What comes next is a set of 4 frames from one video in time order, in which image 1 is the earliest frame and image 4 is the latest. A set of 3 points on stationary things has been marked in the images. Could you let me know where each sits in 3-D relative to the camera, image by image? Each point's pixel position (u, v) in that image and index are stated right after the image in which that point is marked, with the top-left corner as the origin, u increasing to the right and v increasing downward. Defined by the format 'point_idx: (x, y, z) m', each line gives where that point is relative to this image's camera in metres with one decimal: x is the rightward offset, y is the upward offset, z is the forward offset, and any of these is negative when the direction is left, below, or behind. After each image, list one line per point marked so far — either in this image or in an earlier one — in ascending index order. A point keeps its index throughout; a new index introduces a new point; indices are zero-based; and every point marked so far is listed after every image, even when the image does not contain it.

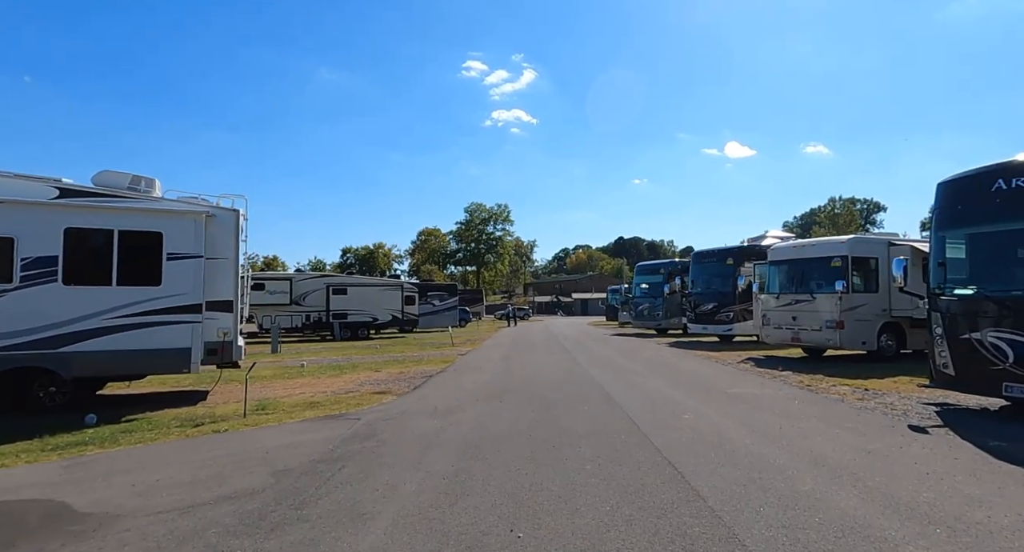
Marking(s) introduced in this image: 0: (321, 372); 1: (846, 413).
0: (-5.4, -2.7, +16.9) m
1: (+4.8, -2.0, +8.7) m
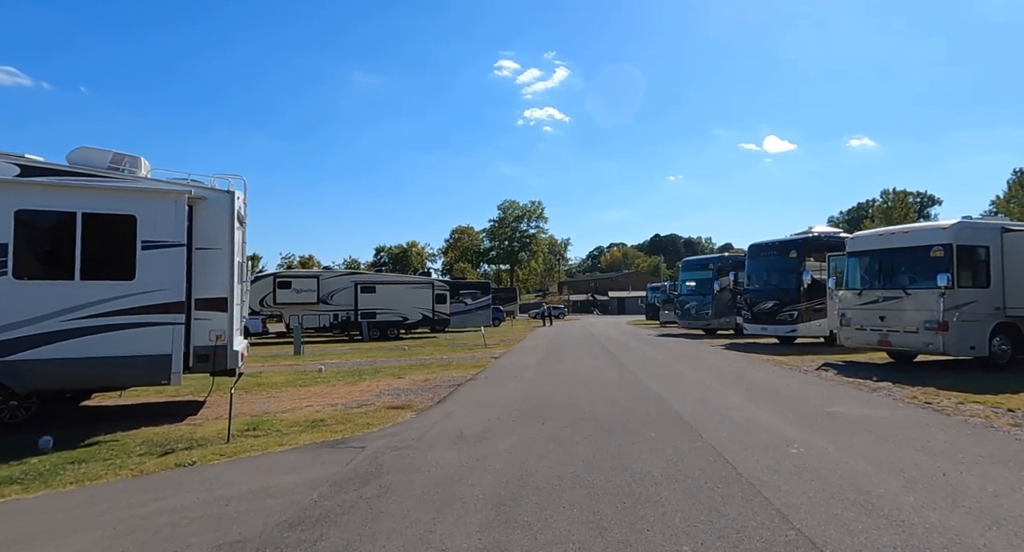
0: (-4.4, -2.6, +15.1) m
1: (+5.4, -1.8, +6.4) m
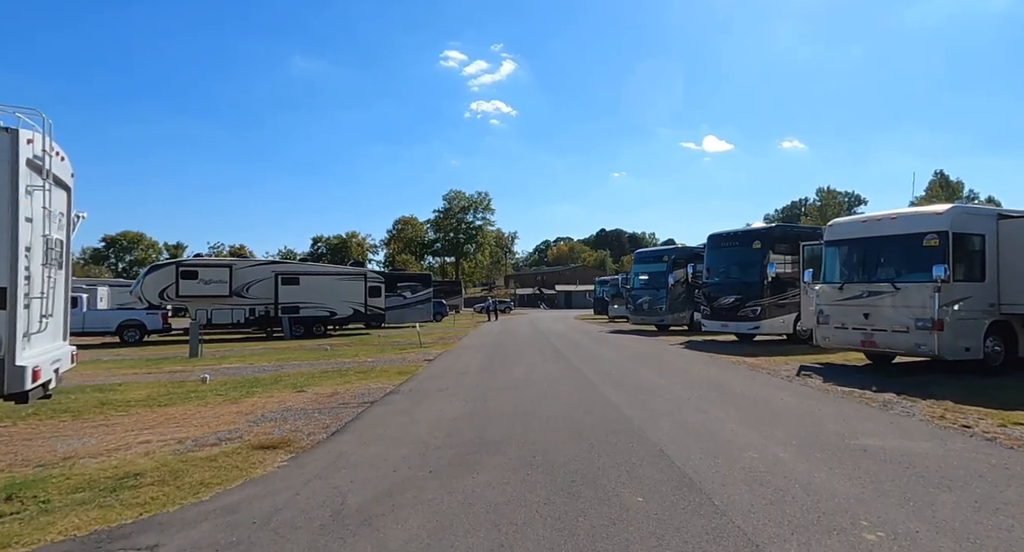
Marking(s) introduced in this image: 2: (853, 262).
0: (-5.8, -2.3, +11.9) m
1: (+4.7, -1.7, +4.1) m
2: (+8.6, +0.4, +15.1) m
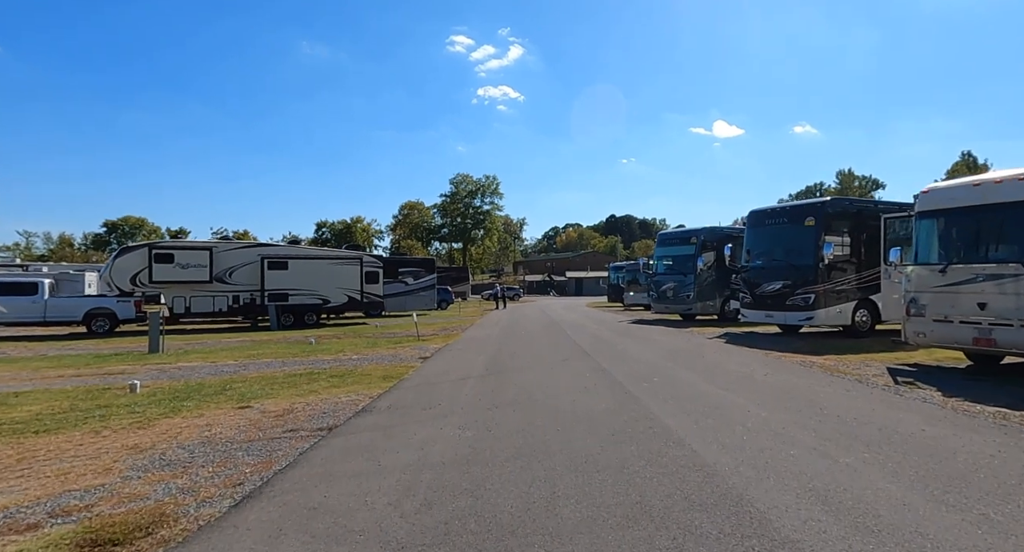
0: (-5.6, -1.9, +9.0) m
1: (+4.8, -1.6, +1.0) m
2: (+8.8, +0.8, +11.9) m
